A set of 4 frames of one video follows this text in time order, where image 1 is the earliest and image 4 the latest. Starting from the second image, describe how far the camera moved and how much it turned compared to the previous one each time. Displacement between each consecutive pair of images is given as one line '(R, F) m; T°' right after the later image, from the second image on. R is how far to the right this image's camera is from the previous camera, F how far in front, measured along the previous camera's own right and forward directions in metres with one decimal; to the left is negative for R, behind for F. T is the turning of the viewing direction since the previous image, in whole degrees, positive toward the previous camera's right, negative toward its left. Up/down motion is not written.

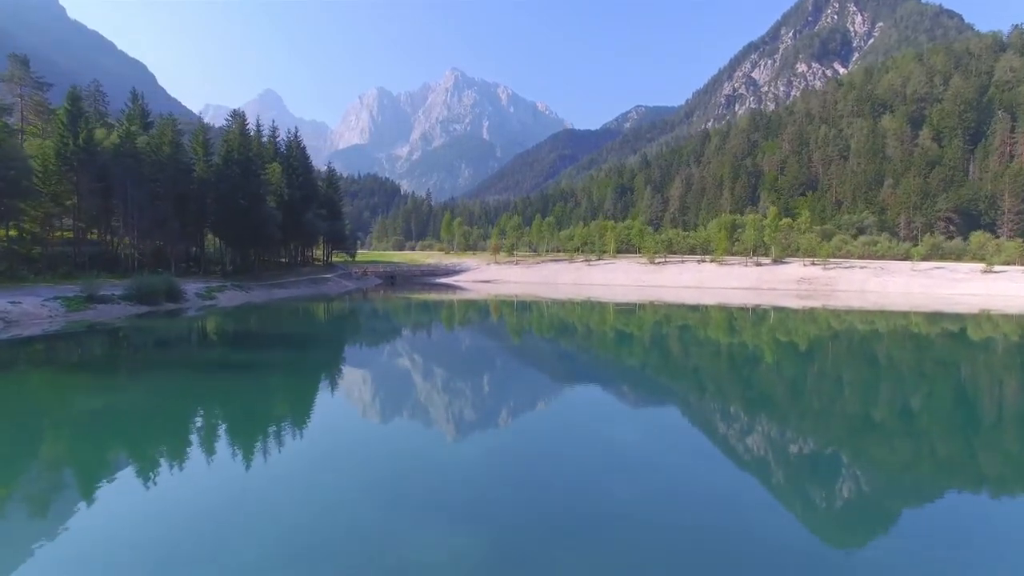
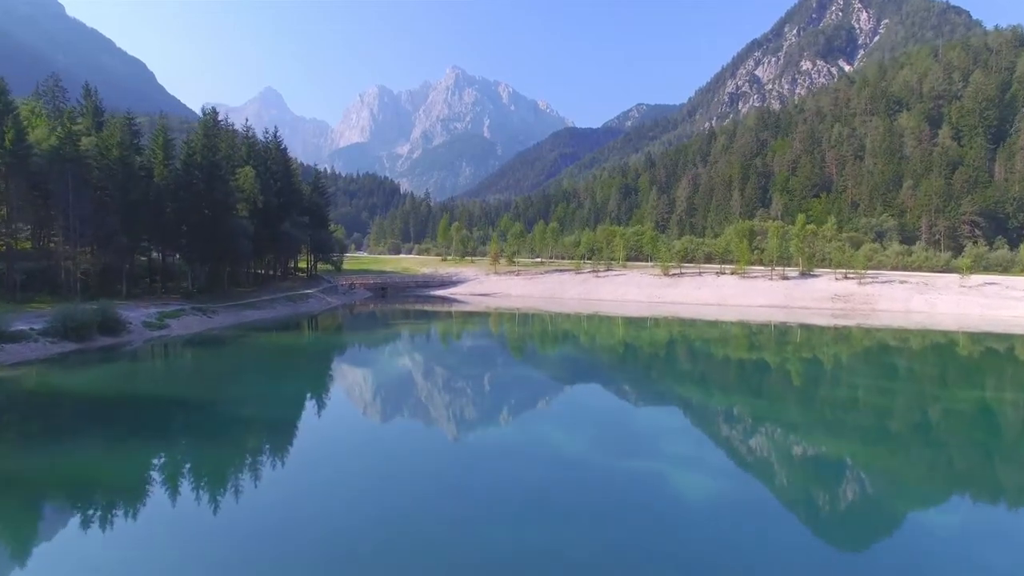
(0.0, +3.1) m; 0°
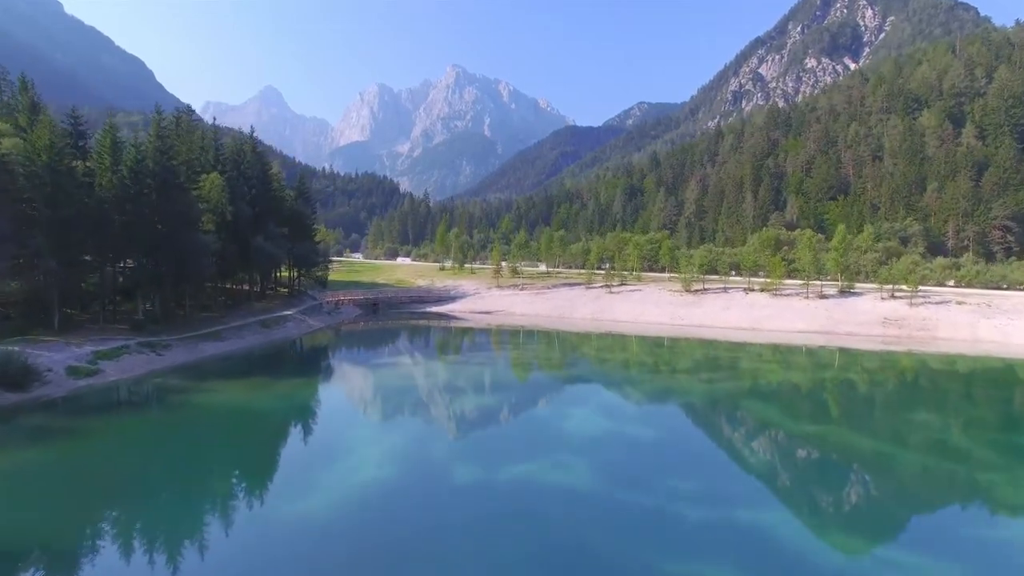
(-0.2, +3.3) m; 0°
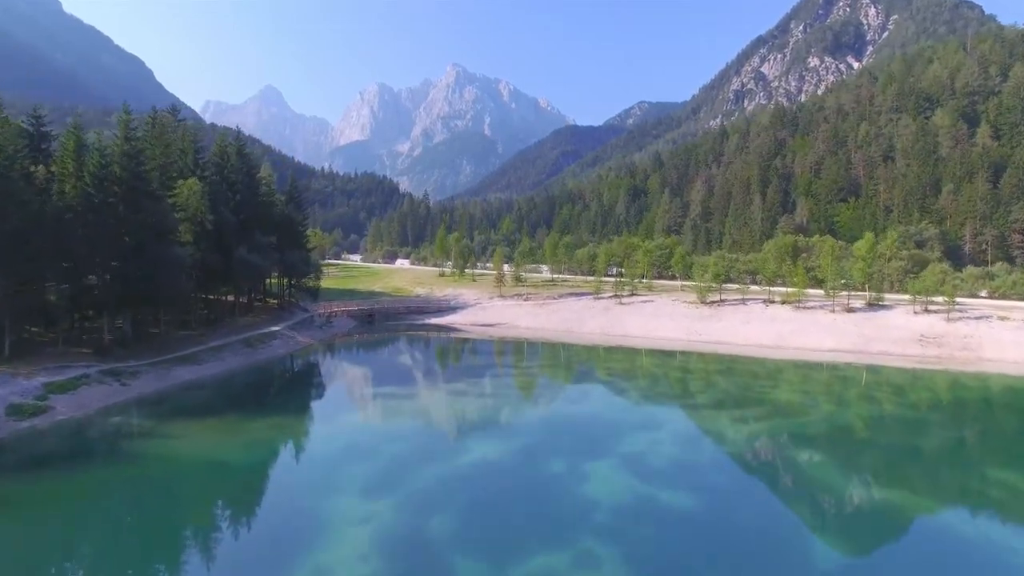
(-0.2, +1.9) m; 0°
